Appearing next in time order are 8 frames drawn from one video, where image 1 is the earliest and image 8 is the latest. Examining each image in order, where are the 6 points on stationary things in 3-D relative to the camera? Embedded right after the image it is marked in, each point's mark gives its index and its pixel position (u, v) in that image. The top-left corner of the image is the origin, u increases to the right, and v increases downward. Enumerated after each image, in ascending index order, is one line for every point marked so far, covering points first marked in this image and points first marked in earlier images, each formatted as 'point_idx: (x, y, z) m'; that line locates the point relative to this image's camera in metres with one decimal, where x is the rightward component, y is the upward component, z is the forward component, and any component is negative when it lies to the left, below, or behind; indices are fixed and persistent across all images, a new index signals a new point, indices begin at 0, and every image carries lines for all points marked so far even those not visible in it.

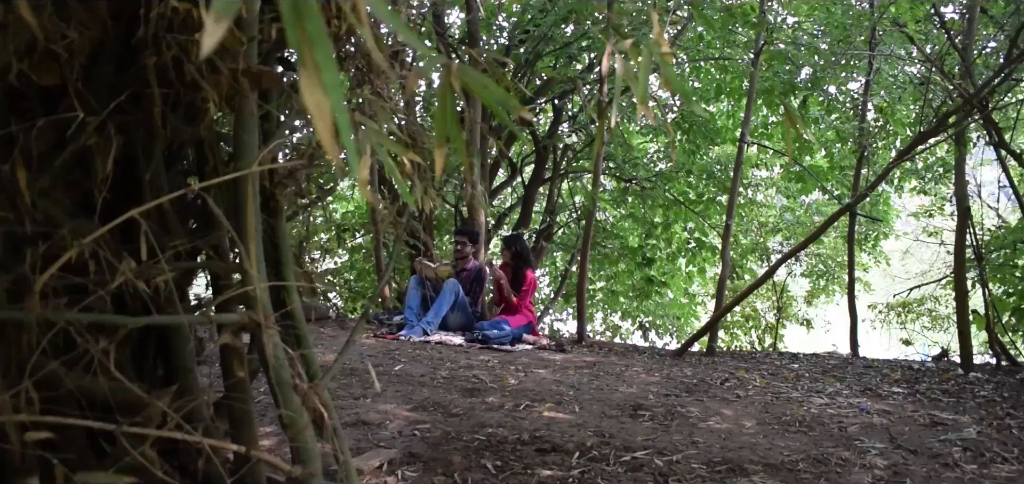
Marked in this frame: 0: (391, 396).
0: (-0.5, -0.6, +3.6) m
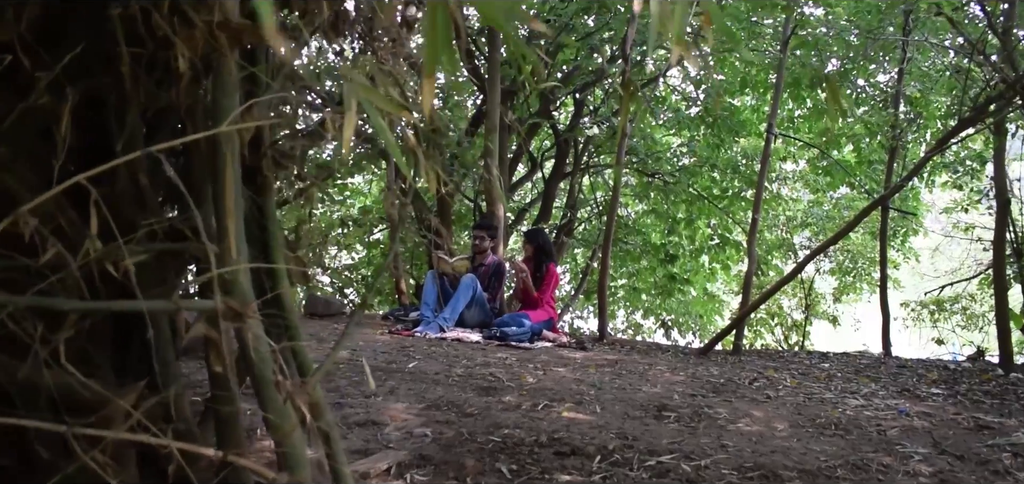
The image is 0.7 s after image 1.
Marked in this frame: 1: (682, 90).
0: (-0.4, -0.6, +3.4) m
1: (+1.5, +1.3, +8.4) m
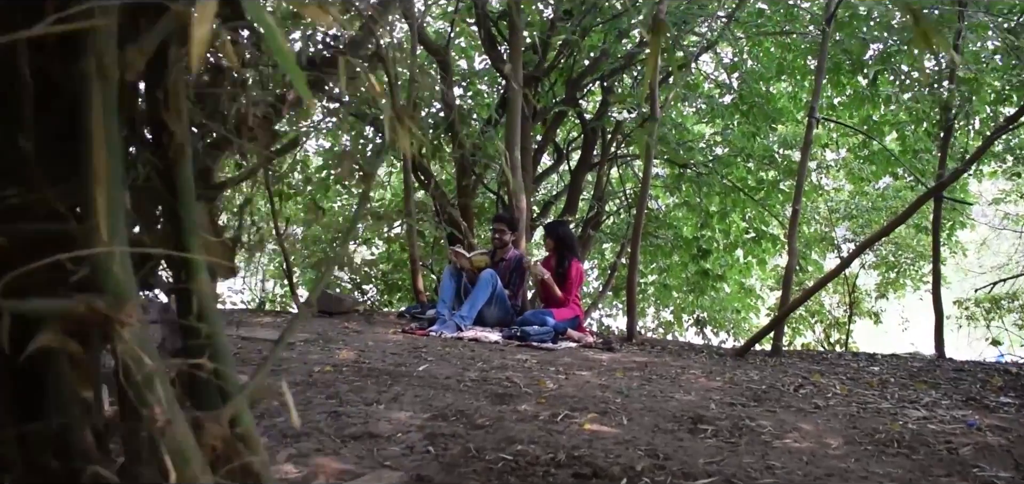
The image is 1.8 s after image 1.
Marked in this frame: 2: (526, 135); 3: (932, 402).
0: (-0.3, -0.5, +3.1) m
1: (+1.7, +1.4, +8.0) m
2: (+0.1, +0.8, +6.9) m
3: (+1.4, -0.5, +3.2) m
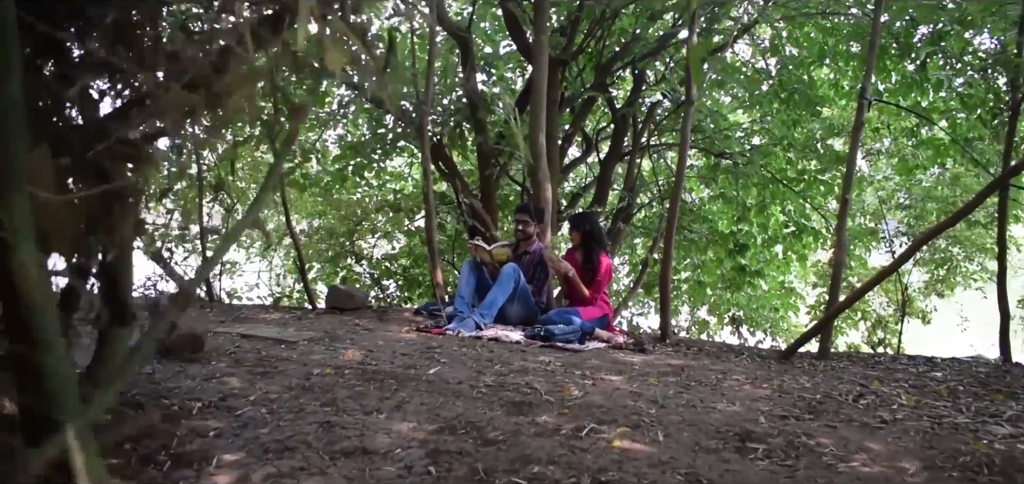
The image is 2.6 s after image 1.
0: (-0.3, -0.5, +2.7) m
1: (+1.9, +1.4, +7.6) m
2: (+0.3, +0.8, +6.6) m
3: (+1.5, -0.5, +2.8) m
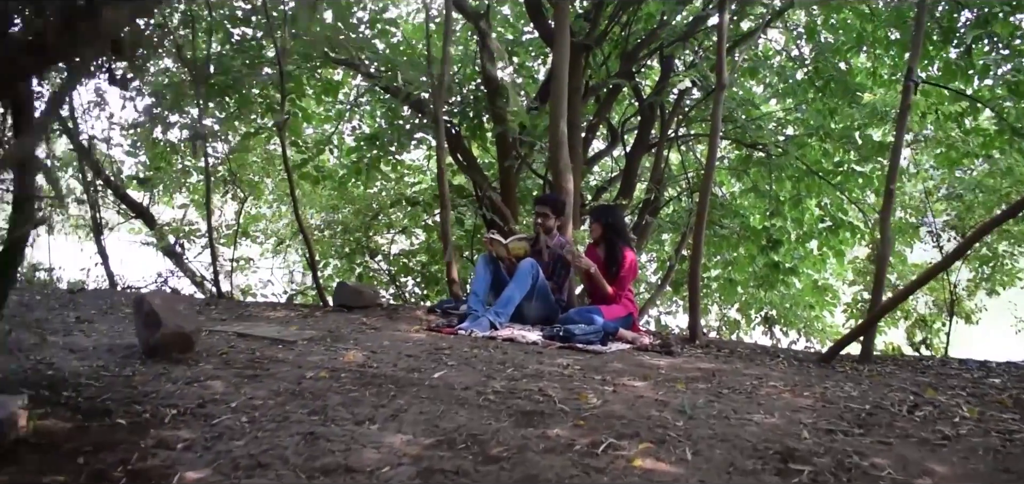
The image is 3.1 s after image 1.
0: (-0.3, -0.5, +2.4) m
1: (+2.1, +1.5, +7.2) m
2: (+0.4, +0.9, +6.2) m
3: (+1.5, -0.5, +2.4) m
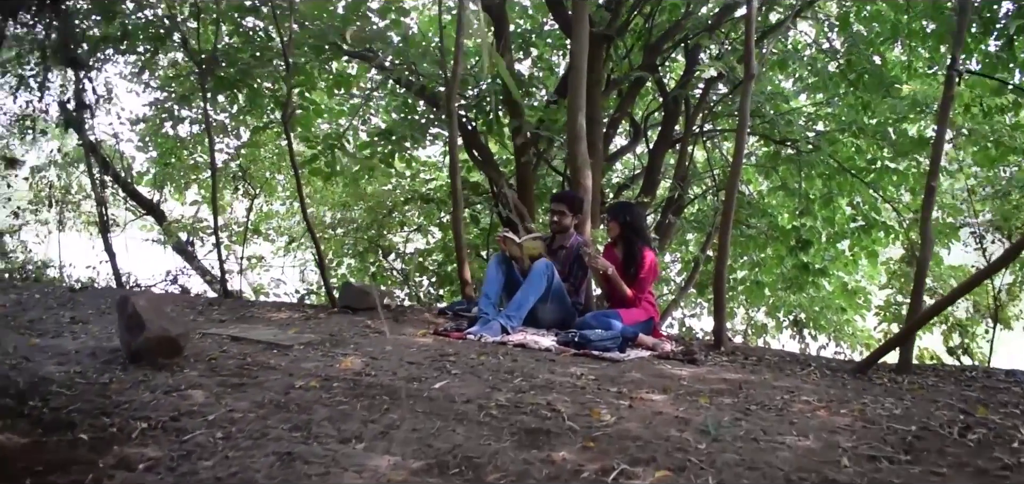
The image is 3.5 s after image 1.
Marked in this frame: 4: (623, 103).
0: (-0.3, -0.5, +2.2) m
1: (+2.2, +1.5, +6.9) m
2: (+0.5, +0.9, +6.0) m
3: (+1.5, -0.5, +2.1) m
4: (+0.8, +1.0, +6.6) m
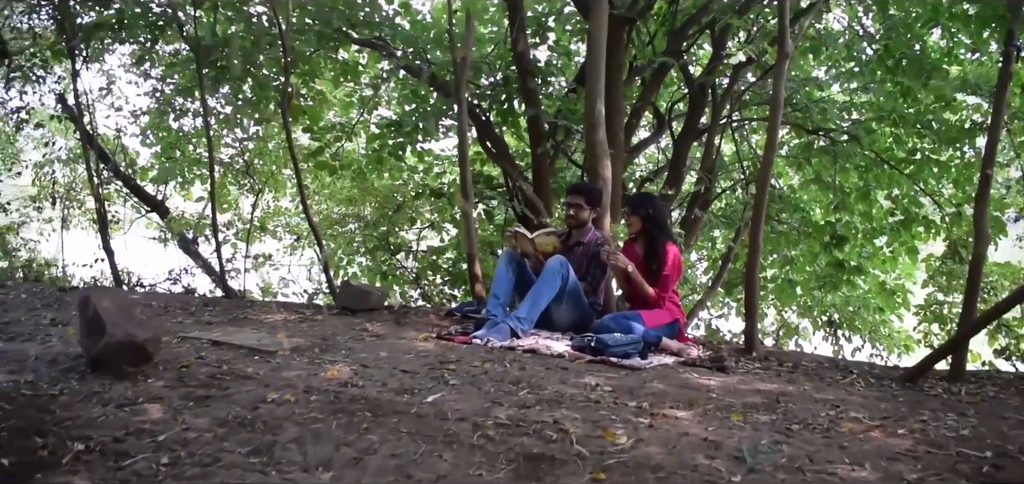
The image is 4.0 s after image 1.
0: (-0.3, -0.4, +1.8) m
1: (+2.3, +1.5, +6.5) m
2: (+0.6, +0.9, +5.6) m
3: (+1.5, -0.5, +1.7) m
4: (+0.9, +1.0, +6.3) m
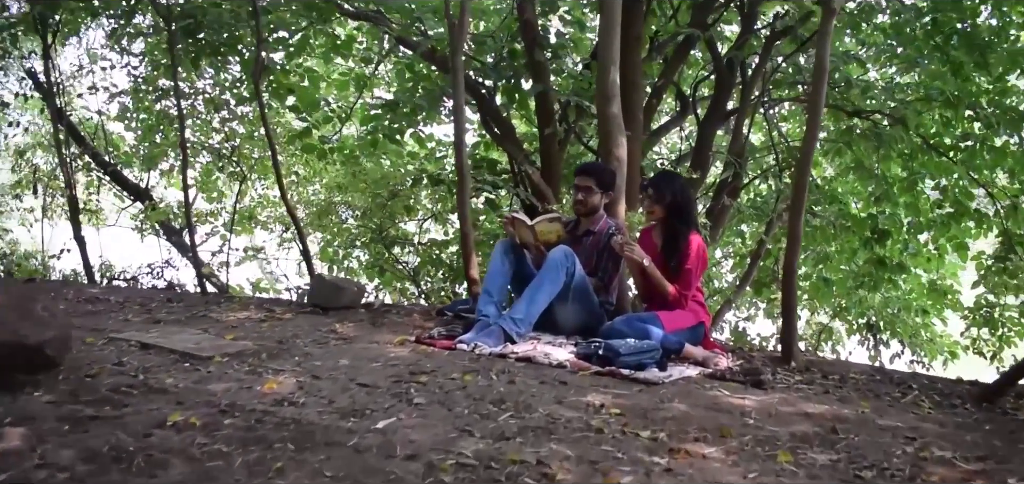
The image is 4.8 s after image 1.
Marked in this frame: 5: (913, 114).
0: (-0.3, -0.4, +1.3) m
1: (+2.4, +1.5, +5.8) m
2: (+0.6, +0.9, +5.0) m
3: (+1.4, -0.4, +1.1) m
4: (+0.9, +1.0, +5.7) m
5: (+2.4, +0.8, +5.8) m
